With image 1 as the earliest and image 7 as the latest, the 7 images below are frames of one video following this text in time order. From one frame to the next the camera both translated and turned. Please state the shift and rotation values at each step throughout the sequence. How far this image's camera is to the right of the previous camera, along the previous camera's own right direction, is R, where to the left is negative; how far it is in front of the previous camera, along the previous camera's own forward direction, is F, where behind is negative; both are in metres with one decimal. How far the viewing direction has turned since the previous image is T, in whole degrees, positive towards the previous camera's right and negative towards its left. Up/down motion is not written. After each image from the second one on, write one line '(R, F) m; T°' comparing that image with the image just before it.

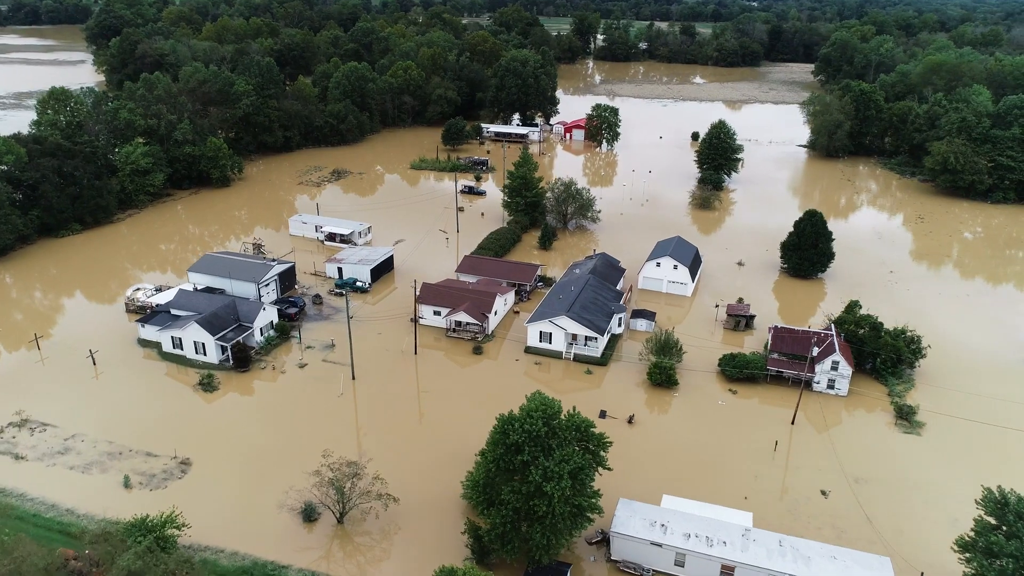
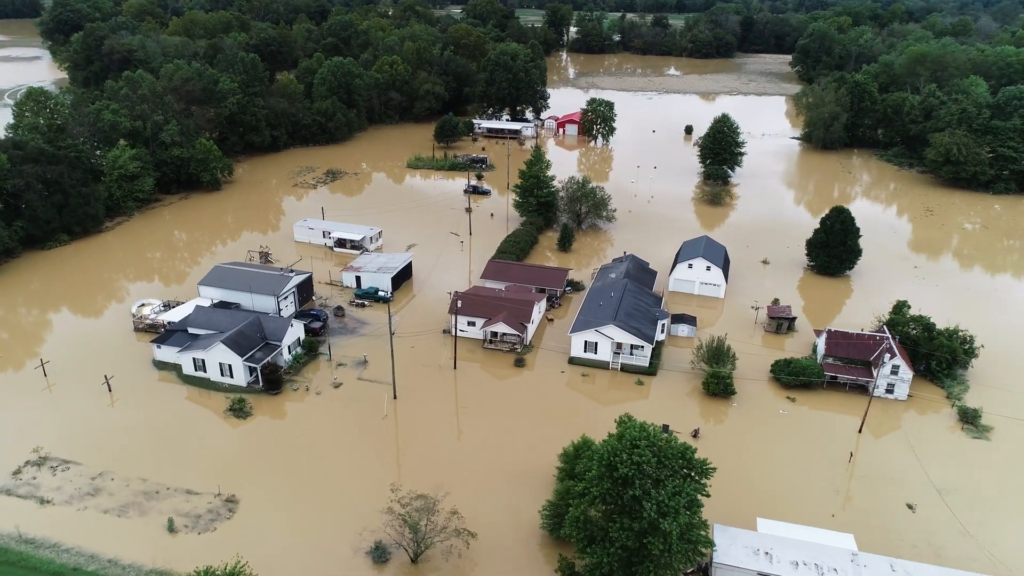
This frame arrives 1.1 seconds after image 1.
(-2.9, +1.4) m; +3°
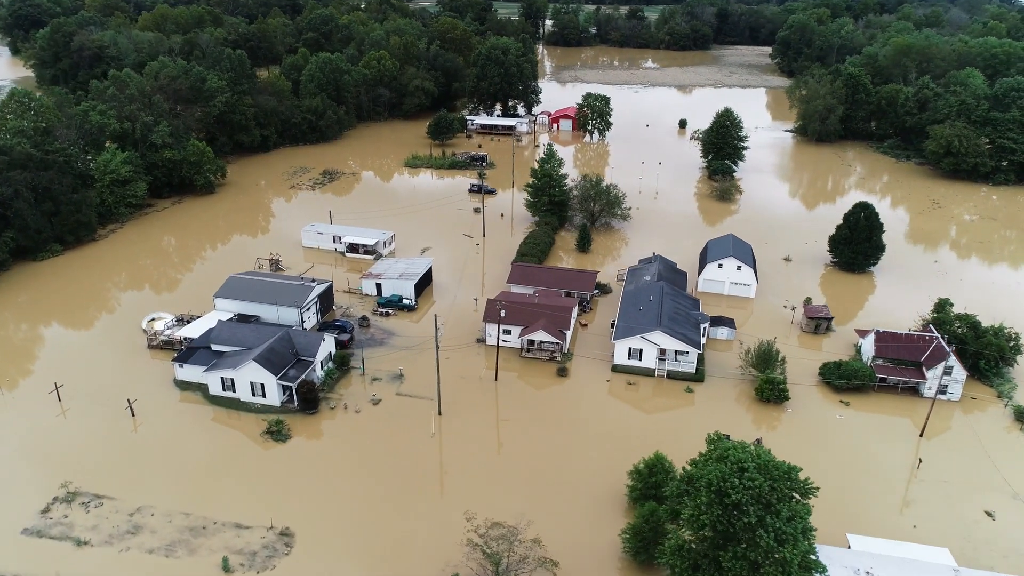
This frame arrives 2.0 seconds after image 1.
(-2.6, +1.1) m; +3°
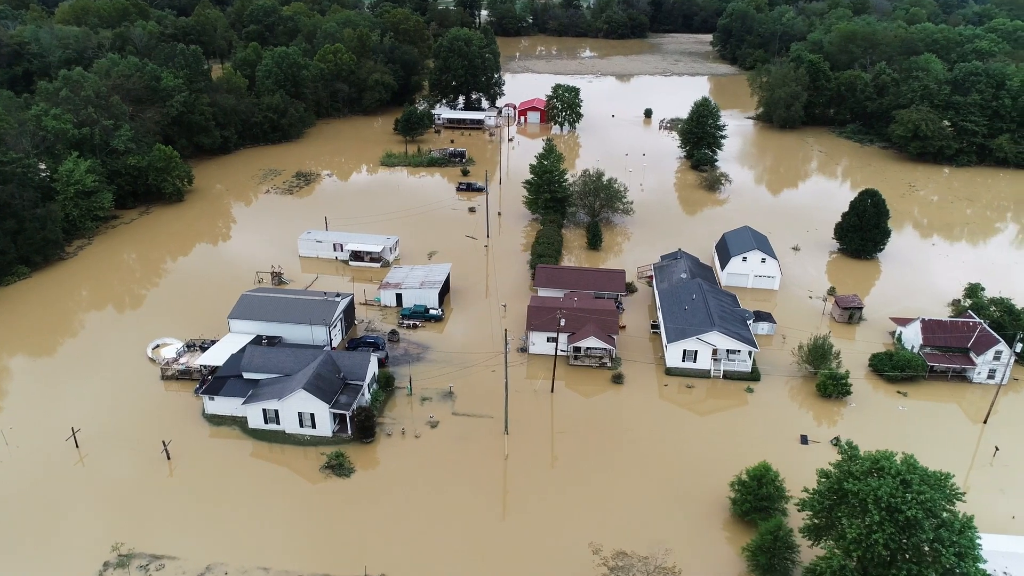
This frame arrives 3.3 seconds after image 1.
(-4.2, +1.5) m; +6°
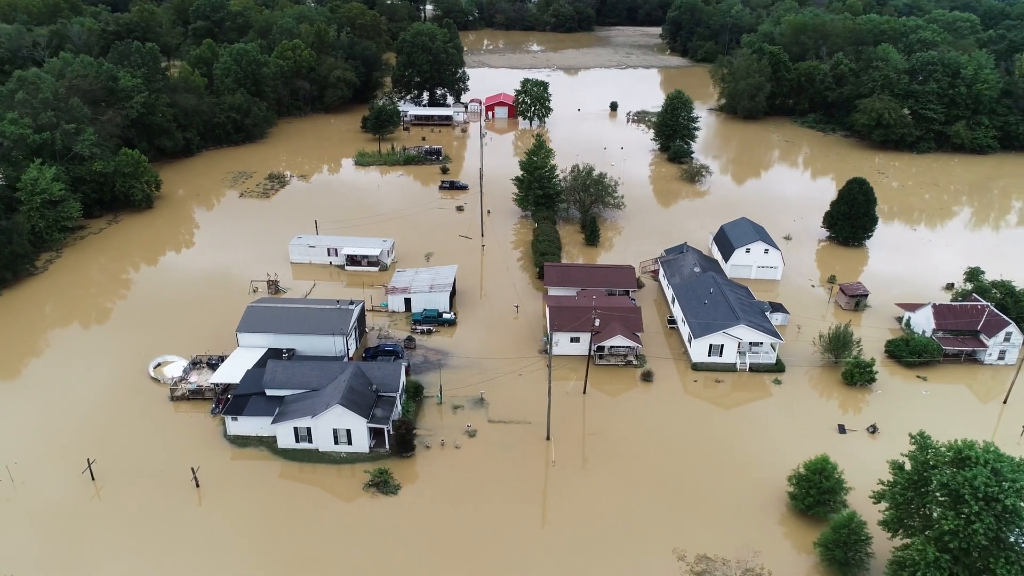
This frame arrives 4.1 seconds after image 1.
(-2.8, +0.7) m; +5°
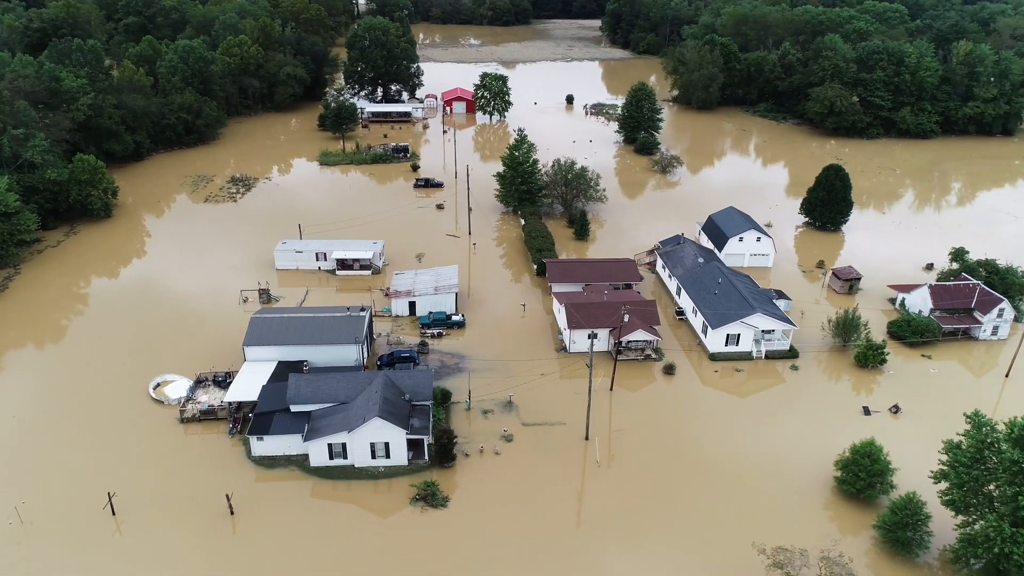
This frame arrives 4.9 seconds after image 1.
(-2.9, +0.7) m; +5°
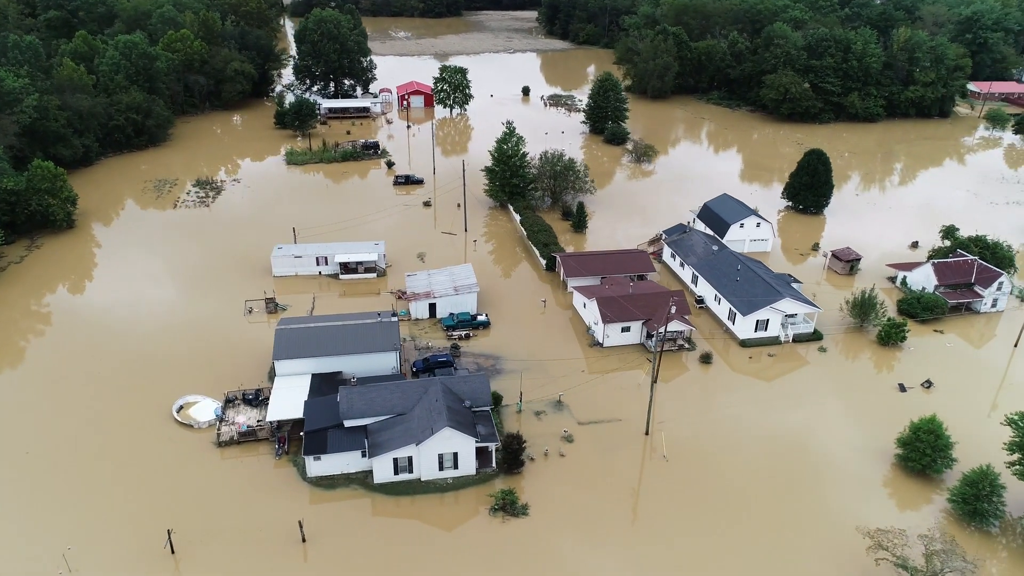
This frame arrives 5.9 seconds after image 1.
(-3.6, +0.8) m; +6°
